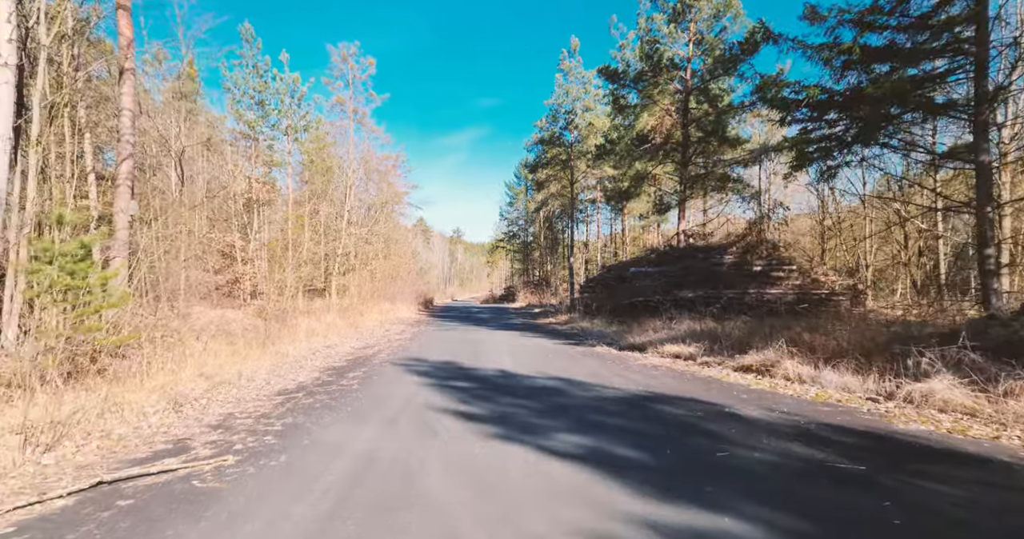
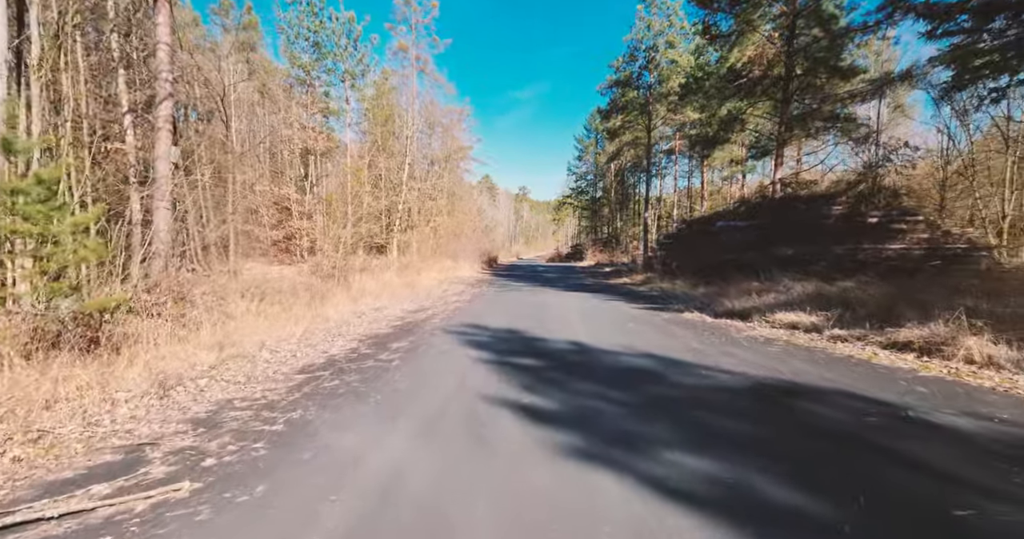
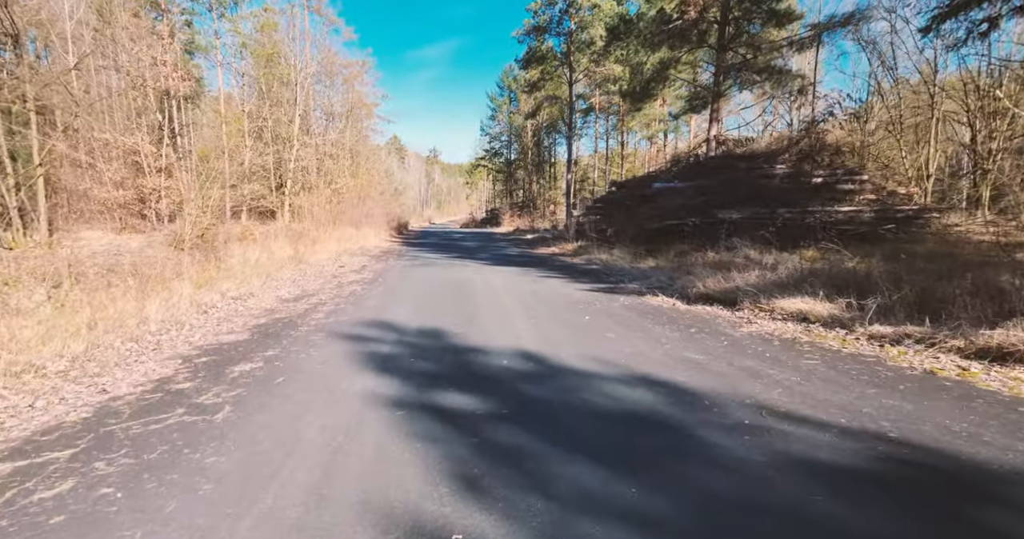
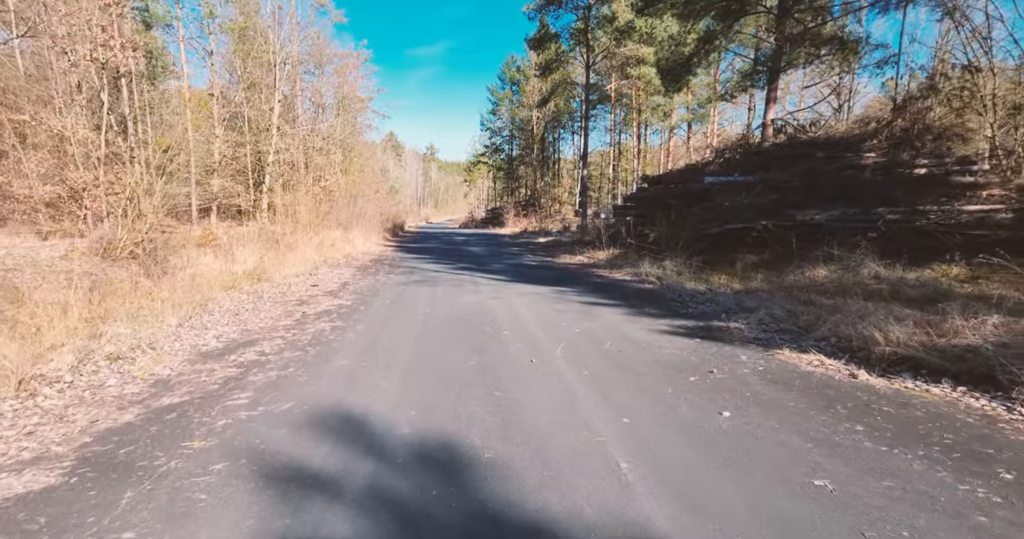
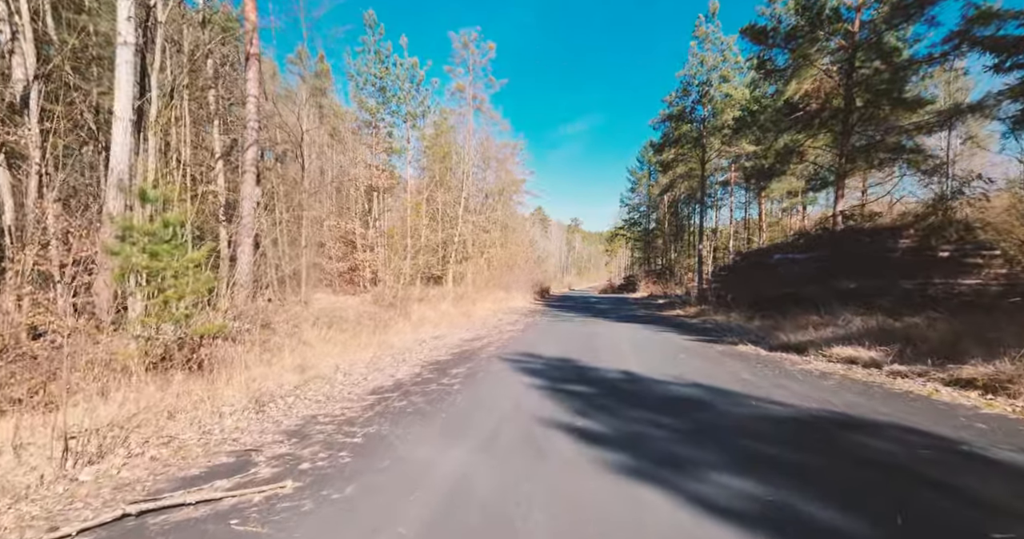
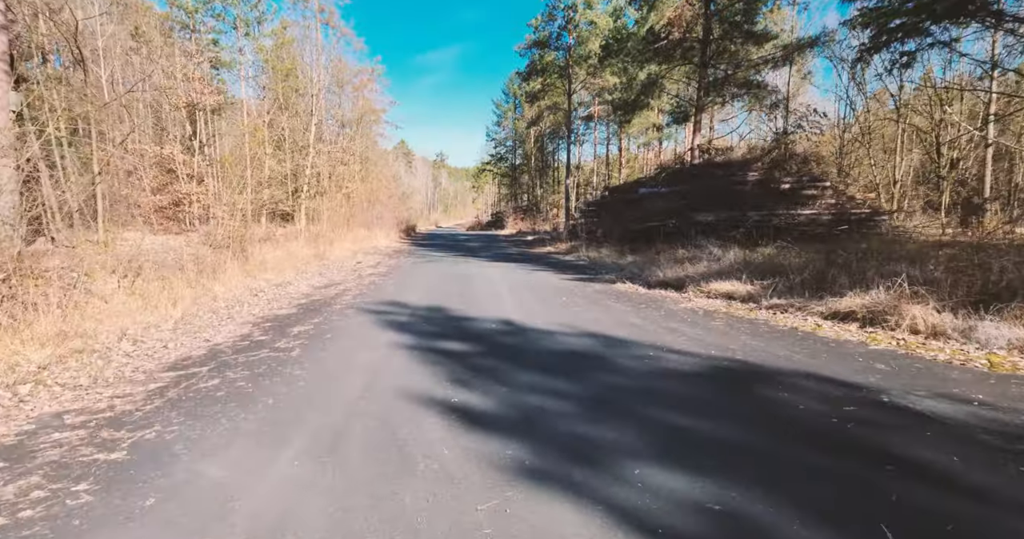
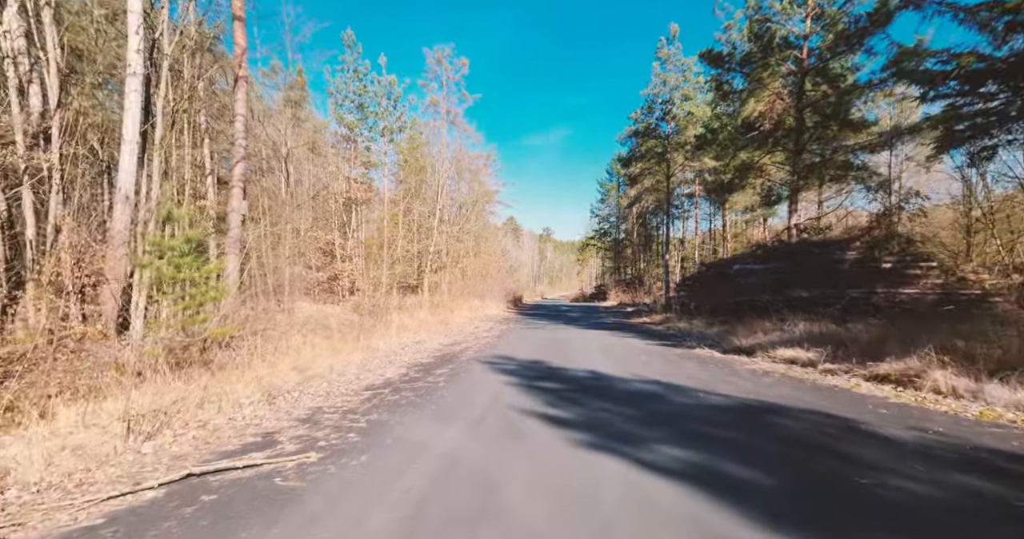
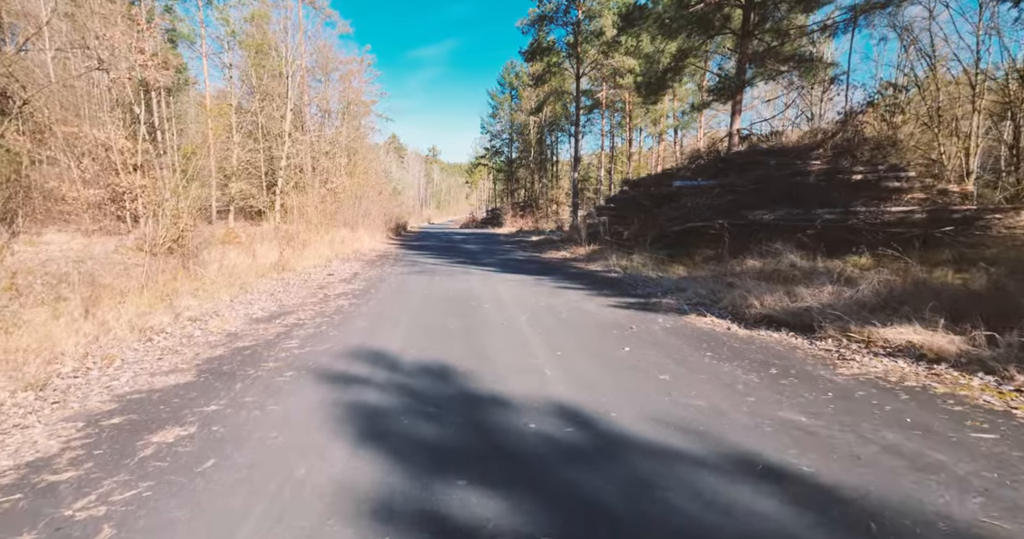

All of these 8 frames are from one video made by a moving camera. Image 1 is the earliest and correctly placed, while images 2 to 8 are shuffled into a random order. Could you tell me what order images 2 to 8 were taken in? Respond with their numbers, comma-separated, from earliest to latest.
7, 5, 2, 6, 3, 8, 4
